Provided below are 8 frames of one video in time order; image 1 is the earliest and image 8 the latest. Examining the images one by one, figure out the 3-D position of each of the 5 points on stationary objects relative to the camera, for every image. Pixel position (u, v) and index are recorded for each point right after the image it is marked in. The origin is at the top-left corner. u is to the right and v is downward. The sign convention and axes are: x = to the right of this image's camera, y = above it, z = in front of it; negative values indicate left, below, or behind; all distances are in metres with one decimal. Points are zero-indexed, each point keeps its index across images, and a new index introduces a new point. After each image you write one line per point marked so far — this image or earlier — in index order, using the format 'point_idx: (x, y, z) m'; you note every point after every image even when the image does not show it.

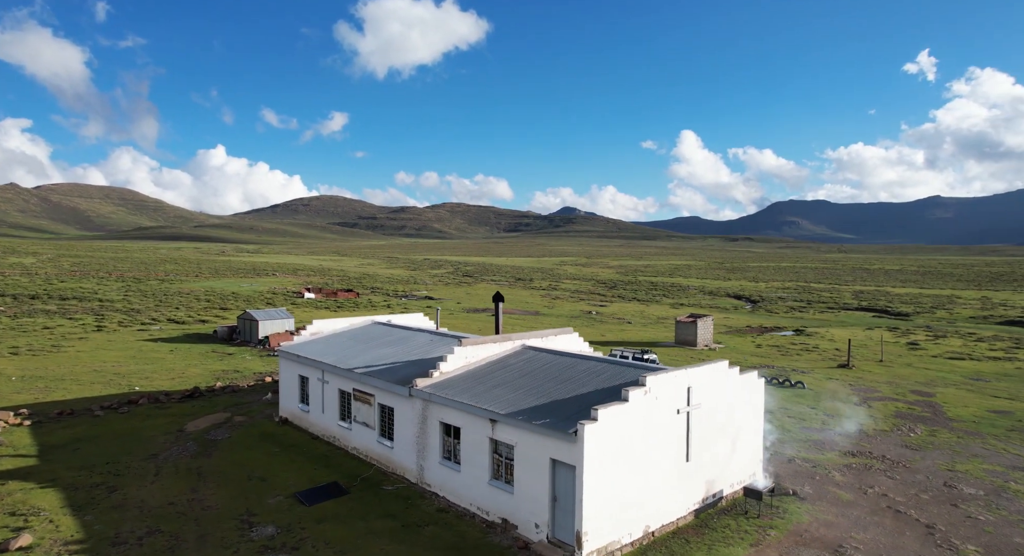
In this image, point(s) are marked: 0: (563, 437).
0: (+1.2, -3.7, +16.0) m
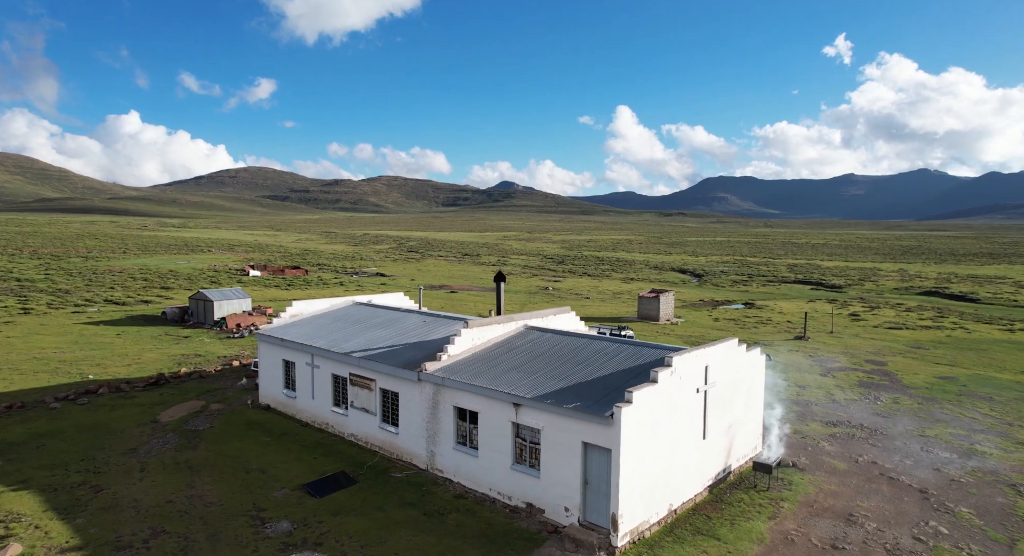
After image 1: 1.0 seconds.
0: (+2.0, -3.3, +15.9) m
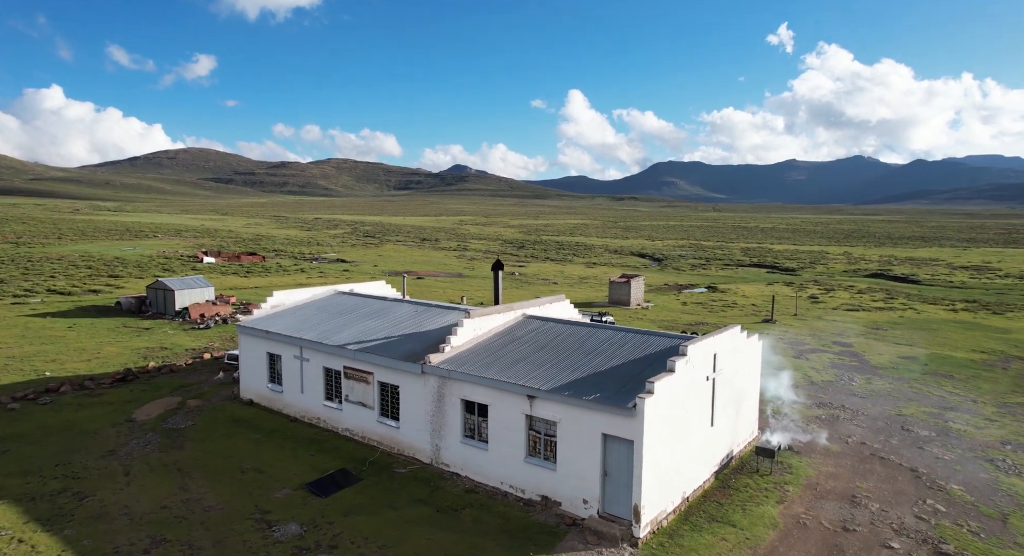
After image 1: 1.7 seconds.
0: (+2.5, -3.1, +15.8) m
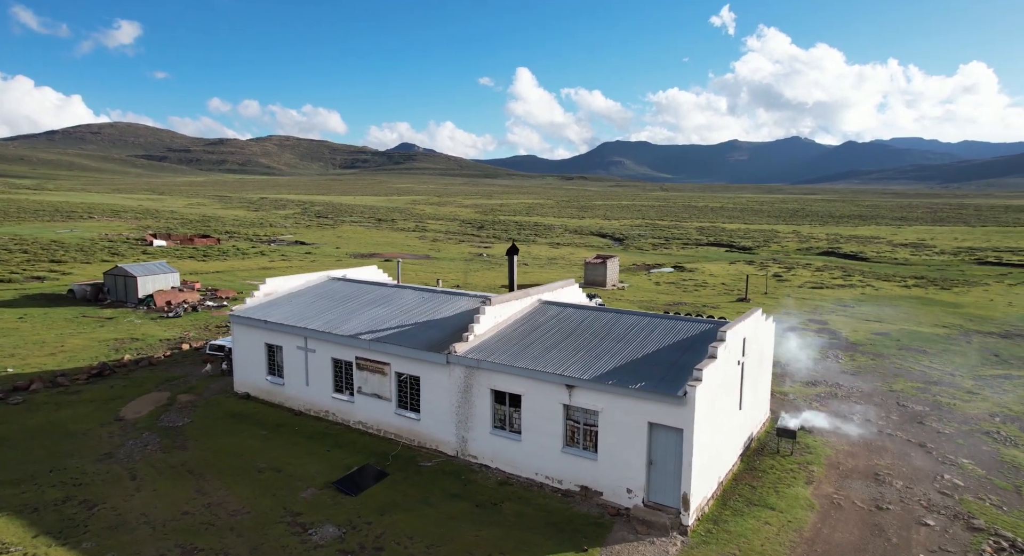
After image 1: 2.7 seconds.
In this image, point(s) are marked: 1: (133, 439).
0: (+3.6, -2.8, +15.6) m
1: (-11.0, -4.7, +19.9) m
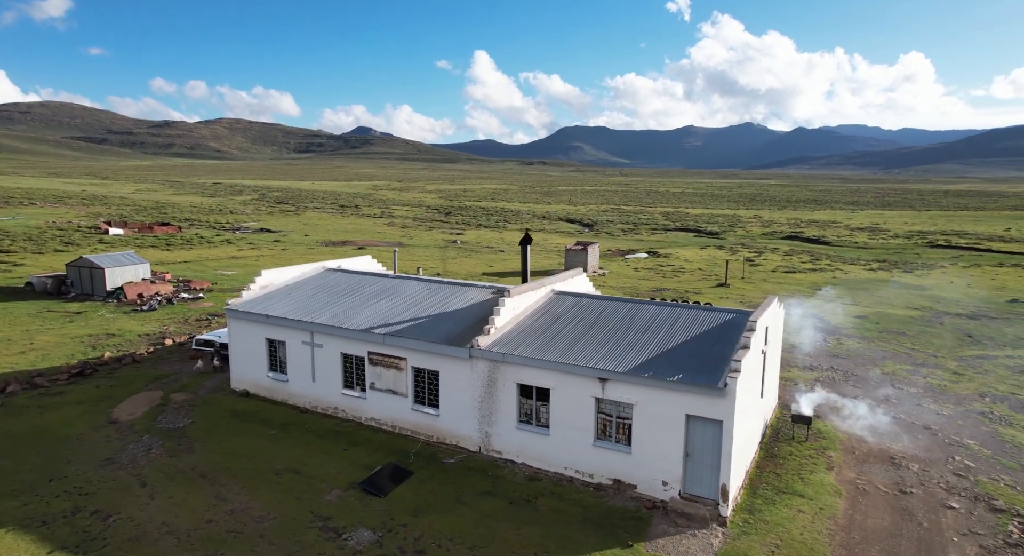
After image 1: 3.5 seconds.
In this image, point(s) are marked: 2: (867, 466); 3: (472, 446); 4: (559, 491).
0: (+4.5, -2.6, +15.5) m
1: (-10.4, -4.5, +18.8) m
2: (+9.8, -5.2, +18.9) m
3: (-1.1, -4.6, +18.8) m
4: (+1.2, -5.3, +17.0) m
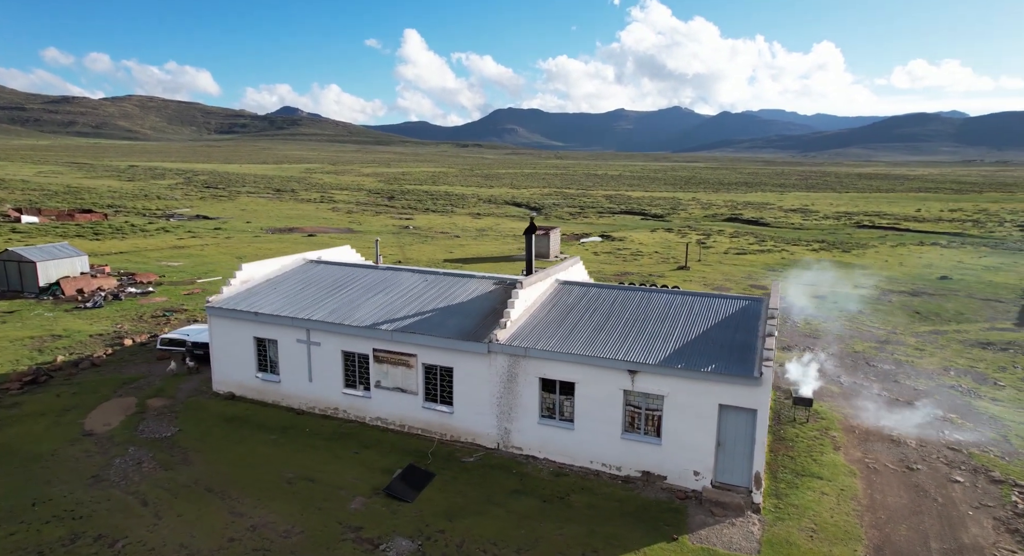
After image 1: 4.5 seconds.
0: (+5.3, -2.4, +15.5) m
1: (-9.9, -4.5, +17.2) m
2: (+10.3, -4.8, +19.6) m
3: (-0.6, -4.4, +18.2) m
4: (+1.9, -5.1, +16.7) m
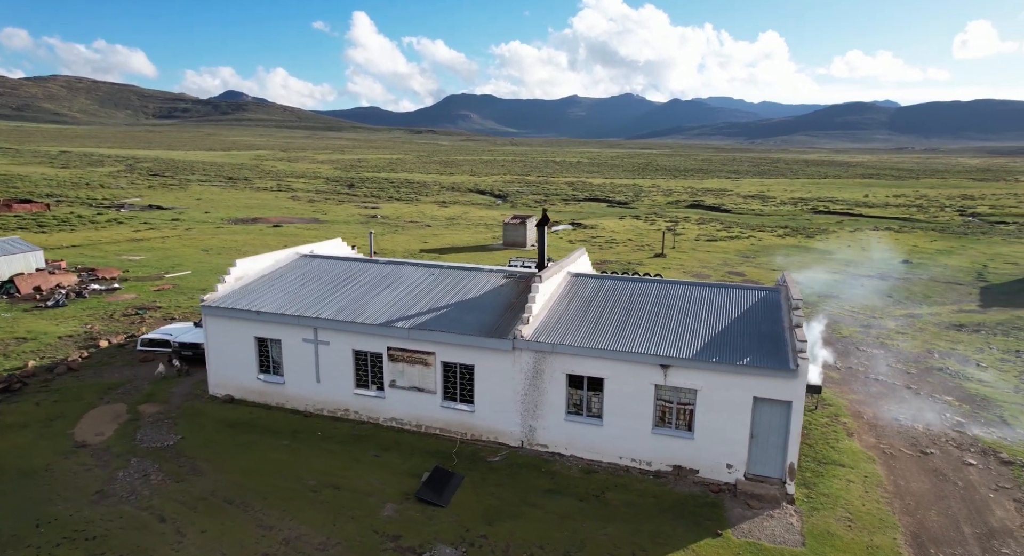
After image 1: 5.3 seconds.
0: (+6.1, -2.2, +15.5) m
1: (-9.1, -4.5, +16.0) m
2: (+10.7, -4.4, +19.9) m
3: (0.0, -4.3, +17.7) m
4: (+2.6, -4.9, +16.5) m
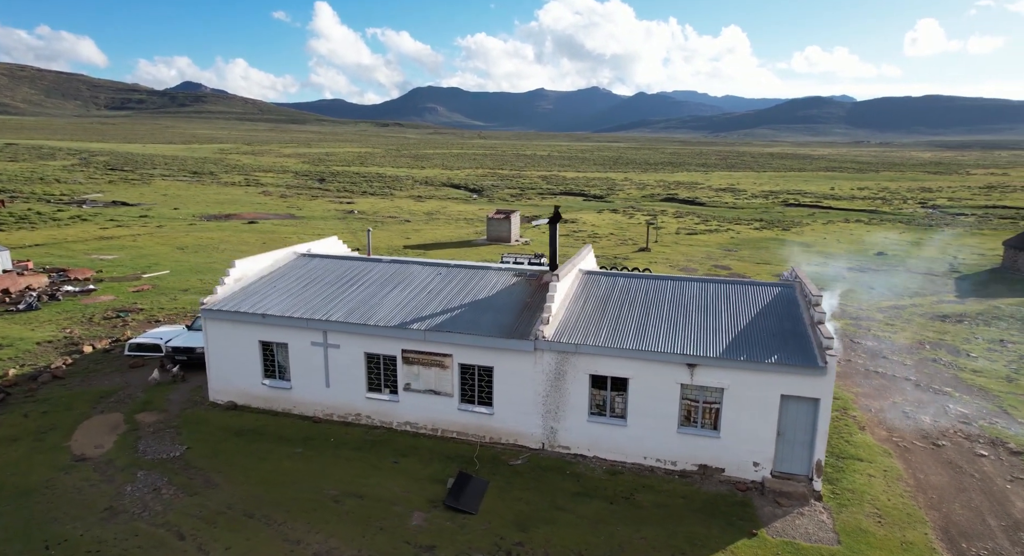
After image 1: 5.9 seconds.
0: (+6.7, -2.1, +15.4) m
1: (-8.5, -4.6, +15.1) m
2: (+11.1, -4.3, +20.2) m
3: (+0.6, -4.2, +17.3) m
4: (+3.2, -4.9, +16.2) m
